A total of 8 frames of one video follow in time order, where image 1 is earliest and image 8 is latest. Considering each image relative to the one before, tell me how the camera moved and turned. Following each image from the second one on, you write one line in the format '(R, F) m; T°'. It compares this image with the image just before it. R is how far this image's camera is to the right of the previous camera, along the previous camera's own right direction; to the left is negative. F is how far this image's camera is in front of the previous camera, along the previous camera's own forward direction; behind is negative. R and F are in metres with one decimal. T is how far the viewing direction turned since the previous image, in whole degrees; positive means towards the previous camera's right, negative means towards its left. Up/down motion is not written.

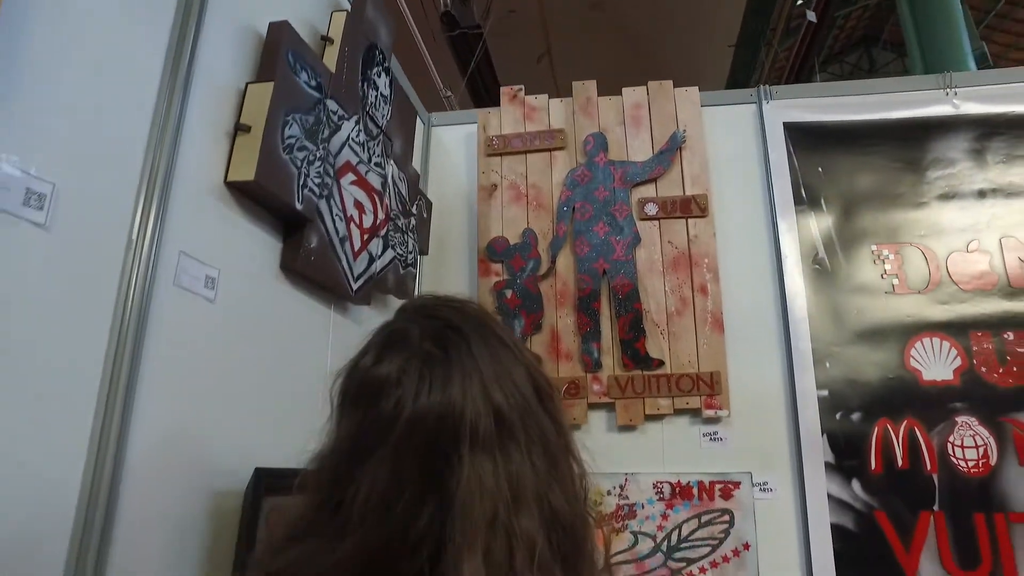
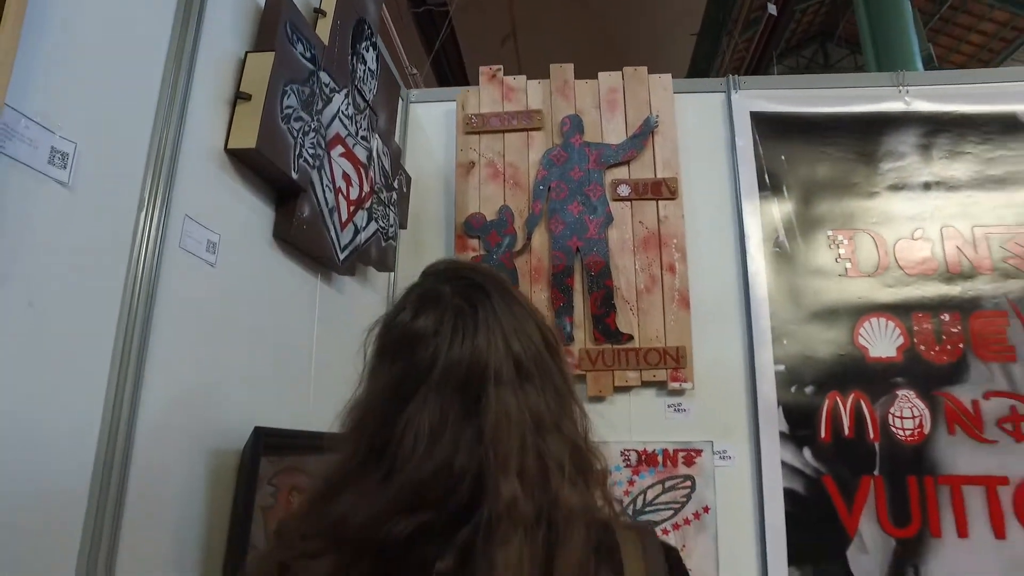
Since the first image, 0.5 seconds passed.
(0.0, 0.0) m; +4°
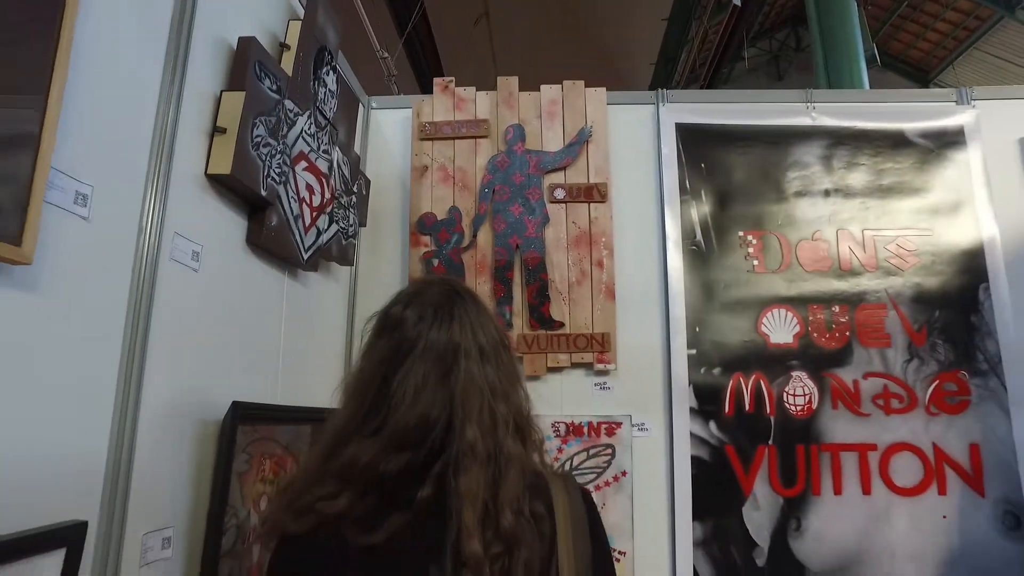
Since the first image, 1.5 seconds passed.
(+0.1, -0.2) m; +2°
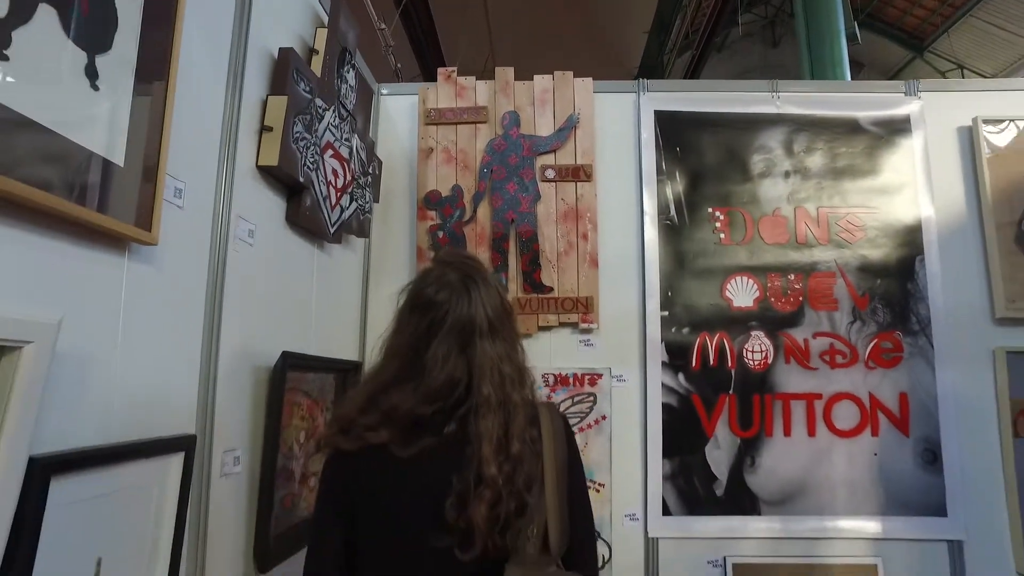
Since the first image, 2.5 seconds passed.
(0.0, -0.2) m; +1°
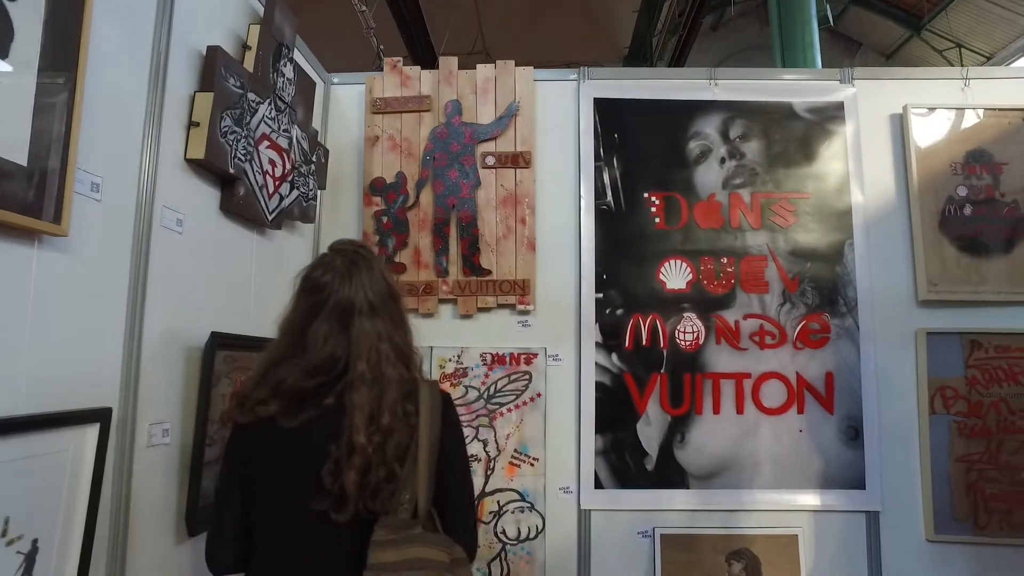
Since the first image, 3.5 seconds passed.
(+0.2, -0.1) m; 0°
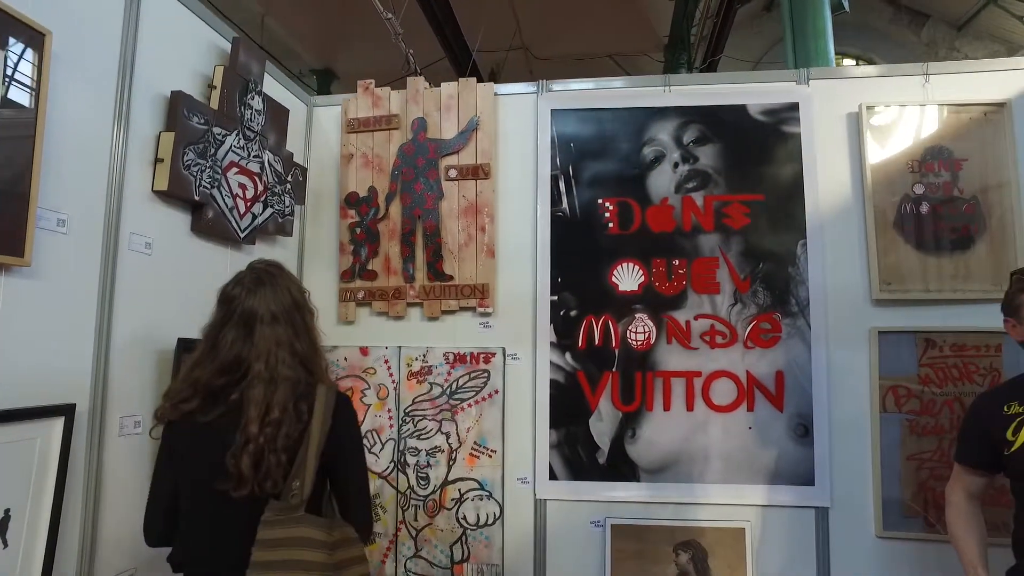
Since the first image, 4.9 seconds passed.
(+0.4, -0.1) m; -6°
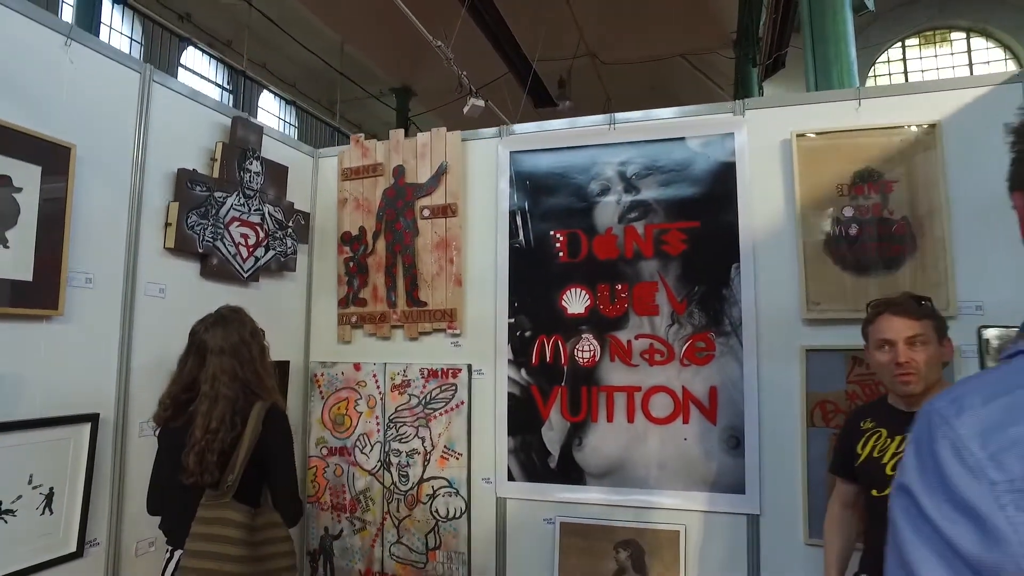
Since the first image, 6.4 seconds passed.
(+0.6, -0.2) m; -9°
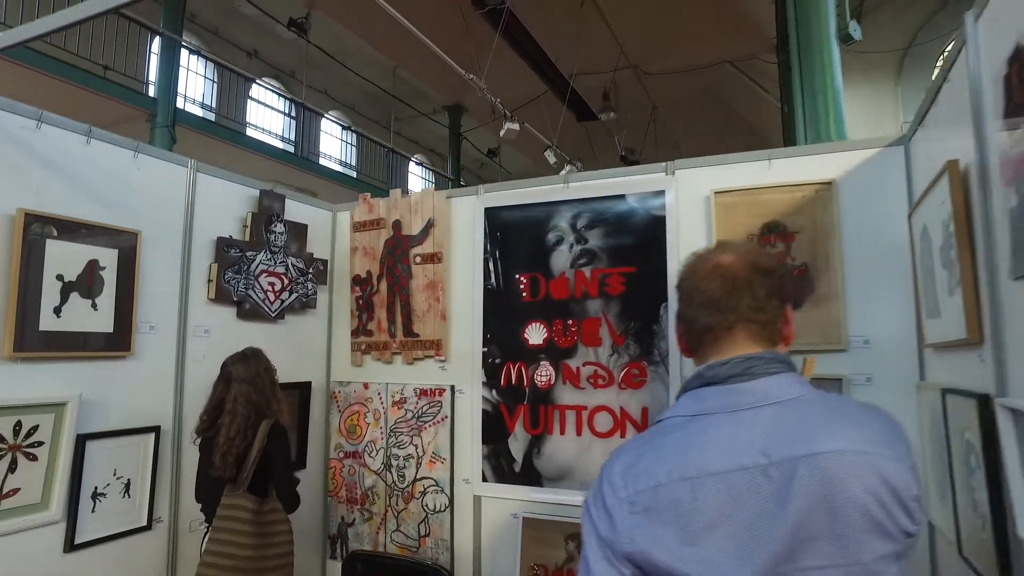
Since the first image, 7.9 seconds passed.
(+0.5, -0.5) m; -6°
